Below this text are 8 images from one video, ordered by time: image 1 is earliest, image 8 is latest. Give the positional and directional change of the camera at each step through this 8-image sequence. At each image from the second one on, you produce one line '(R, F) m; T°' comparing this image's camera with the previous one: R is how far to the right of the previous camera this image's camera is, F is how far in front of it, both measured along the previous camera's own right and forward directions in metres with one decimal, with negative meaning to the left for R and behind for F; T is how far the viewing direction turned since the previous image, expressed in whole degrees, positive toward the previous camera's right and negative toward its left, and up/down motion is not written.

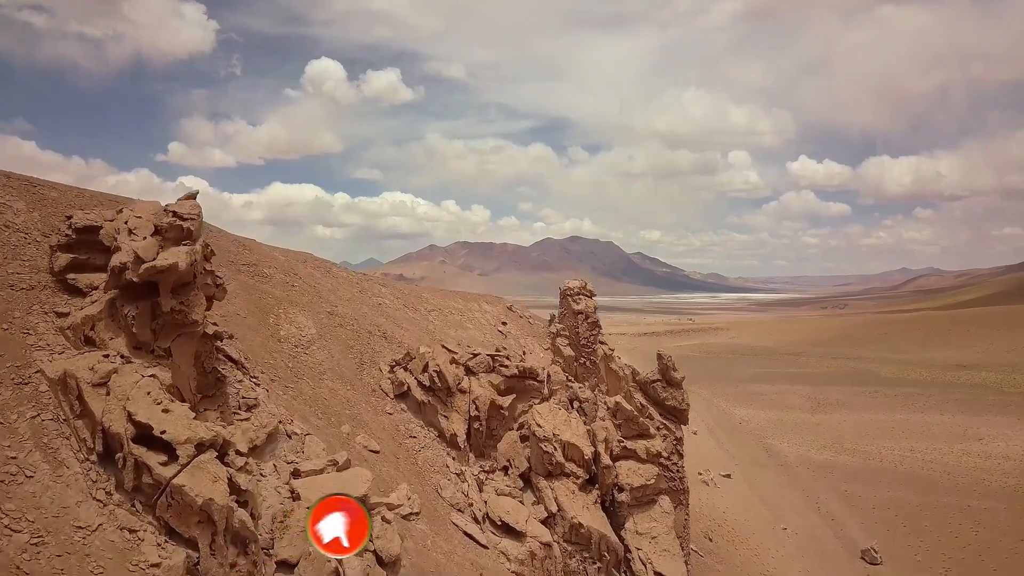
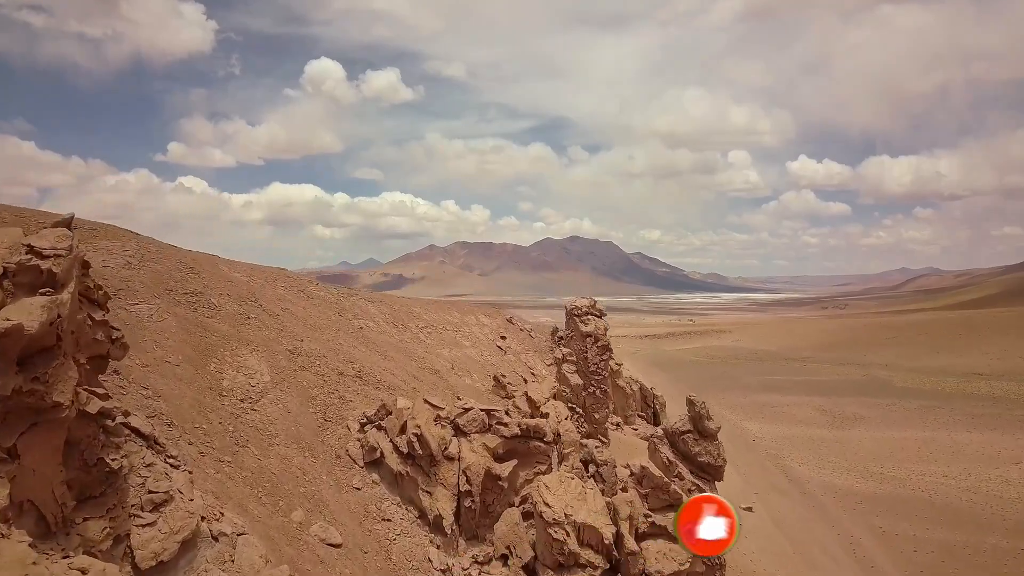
(0.0, +1.4) m; 0°
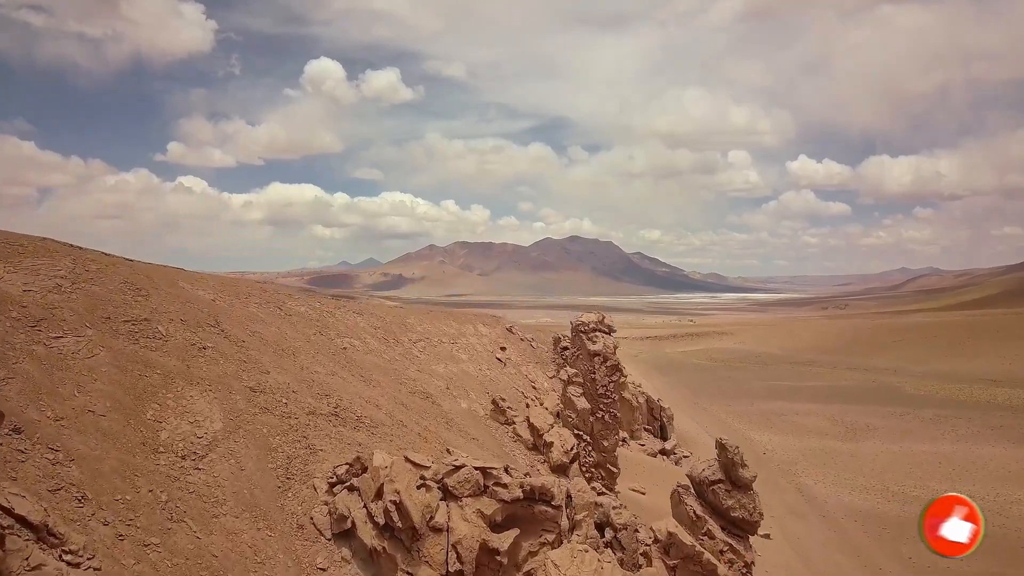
(0.0, +1.0) m; 0°
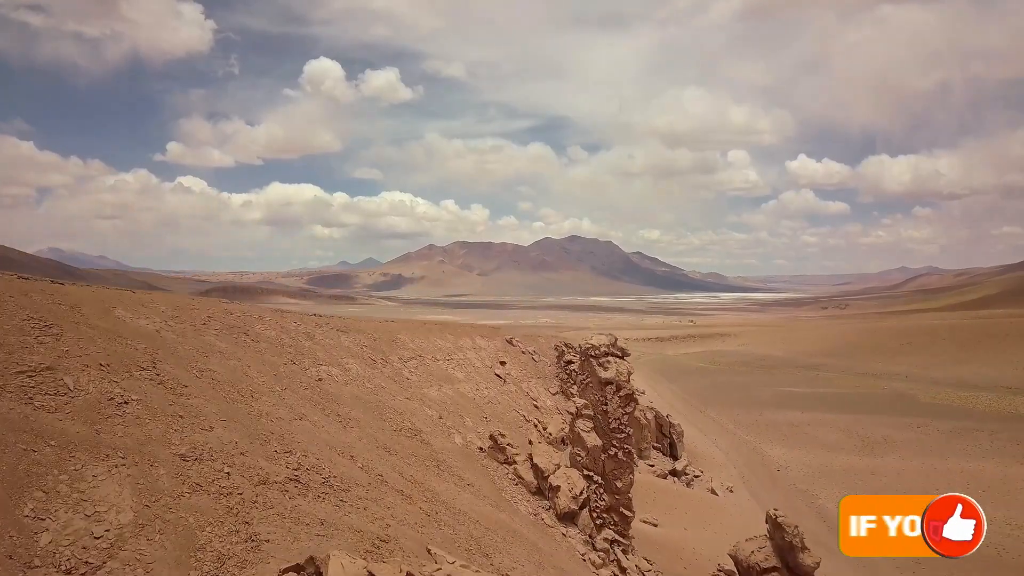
(0.0, +1.2) m; 0°
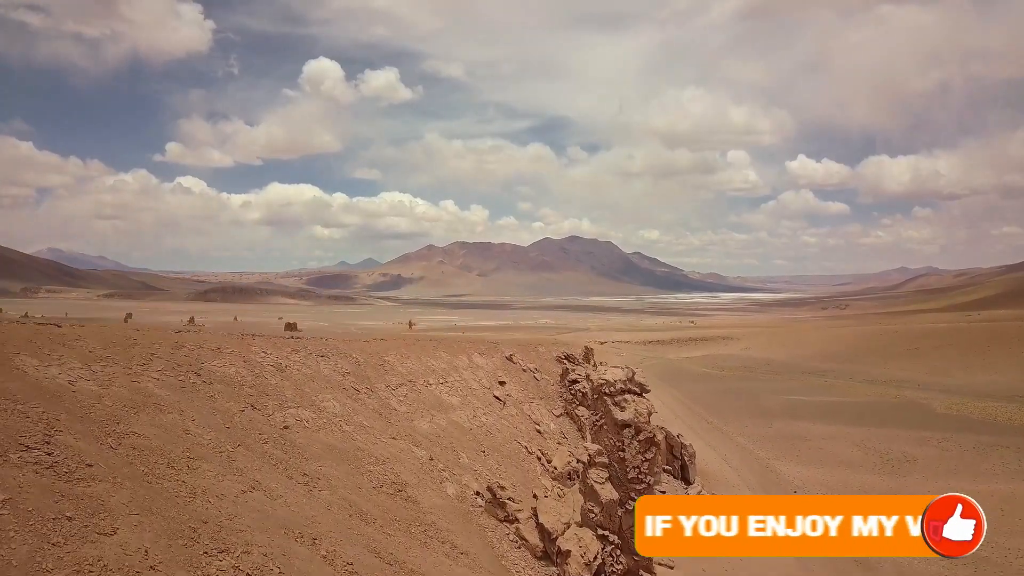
(0.0, +1.3) m; 0°
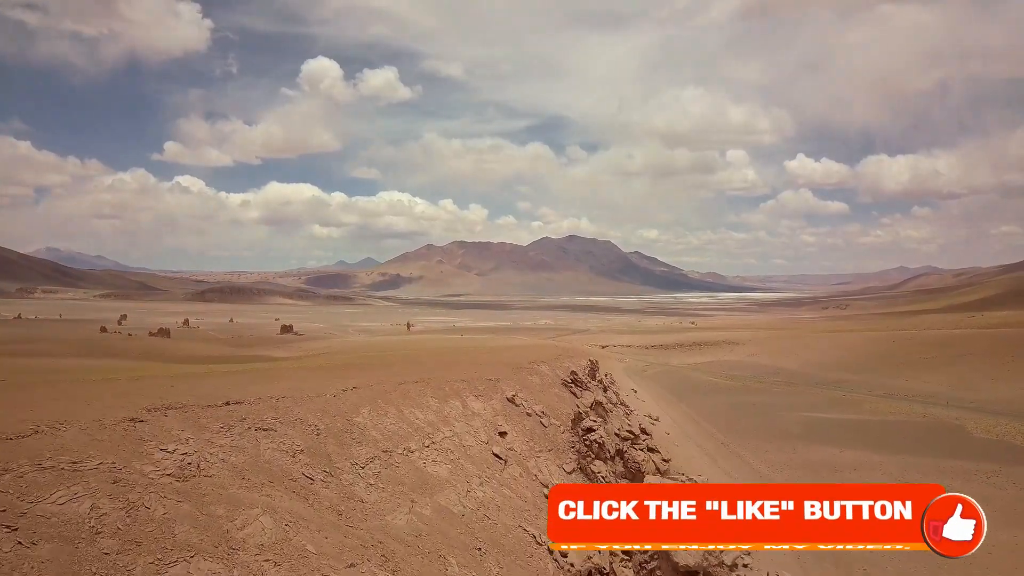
(-0.1, +2.6) m; 0°
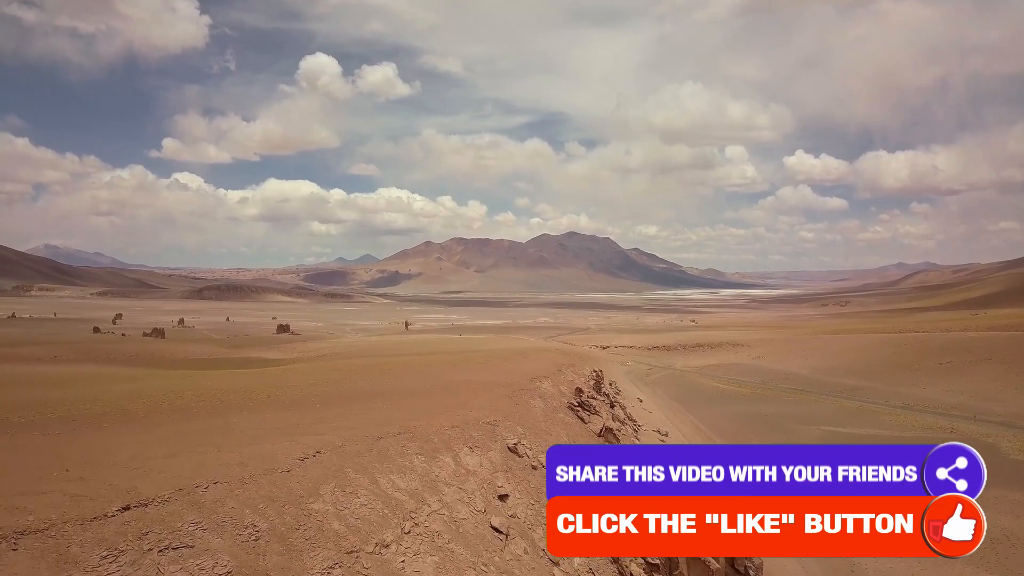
(-0.1, +2.3) m; 0°
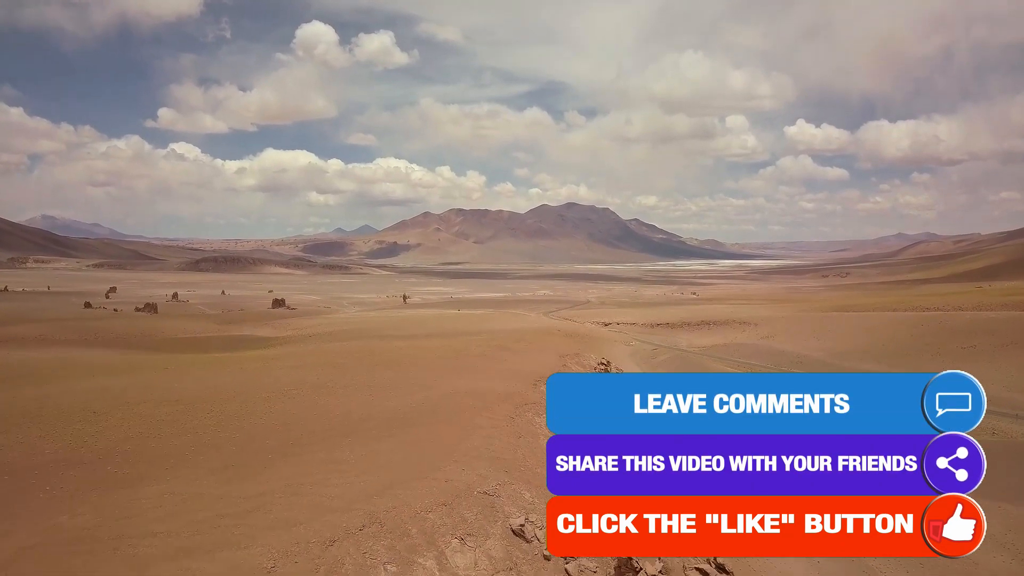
(-0.1, +3.2) m; 0°
